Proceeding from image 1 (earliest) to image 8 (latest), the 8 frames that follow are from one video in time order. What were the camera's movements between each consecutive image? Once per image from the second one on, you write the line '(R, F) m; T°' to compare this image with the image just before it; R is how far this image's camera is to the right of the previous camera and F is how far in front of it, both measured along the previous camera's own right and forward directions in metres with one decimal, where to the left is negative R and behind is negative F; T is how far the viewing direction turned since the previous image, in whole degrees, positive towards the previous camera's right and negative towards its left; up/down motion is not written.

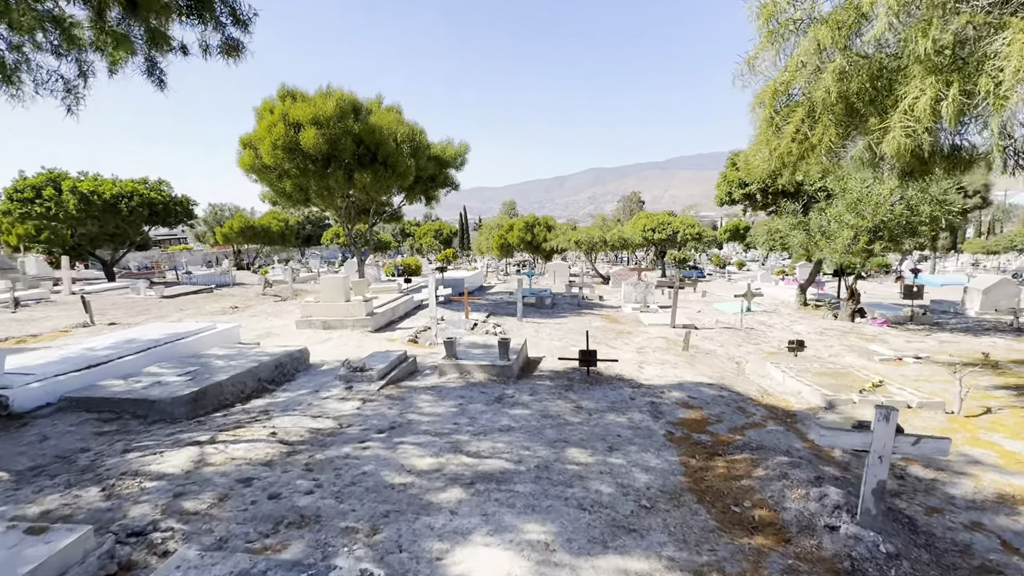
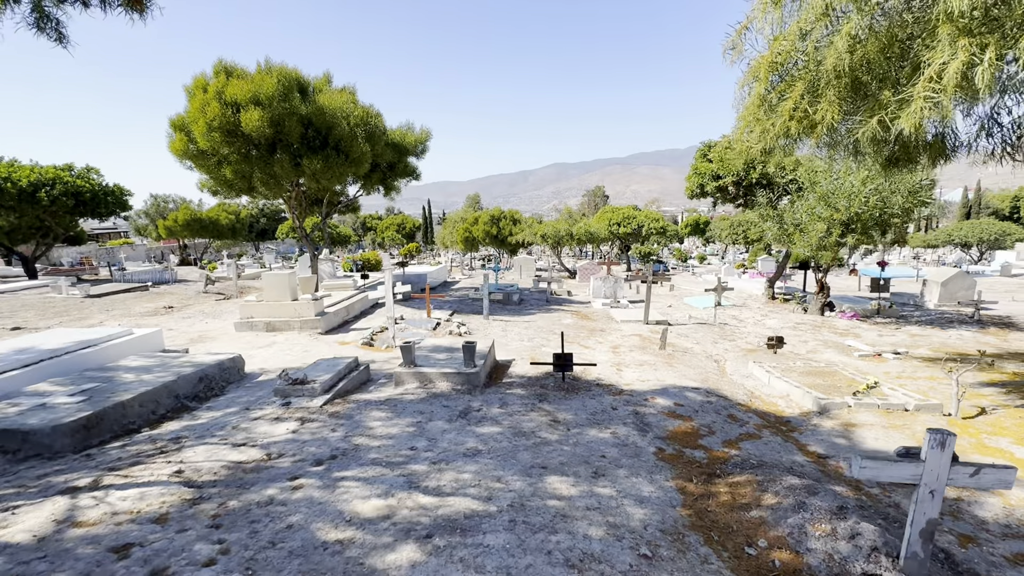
(0.0, +1.0) m; +4°
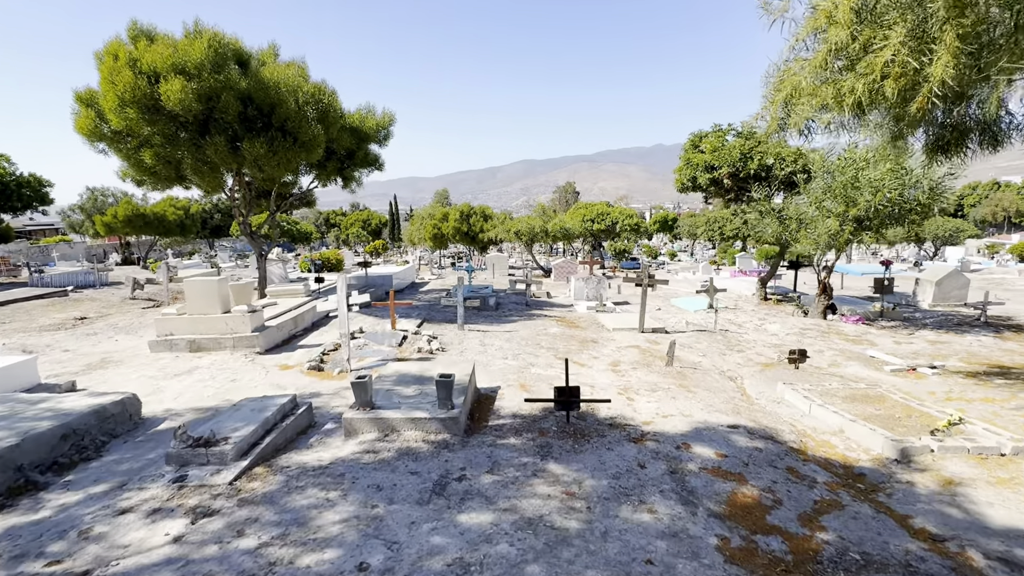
(-0.3, +1.9) m; +4°
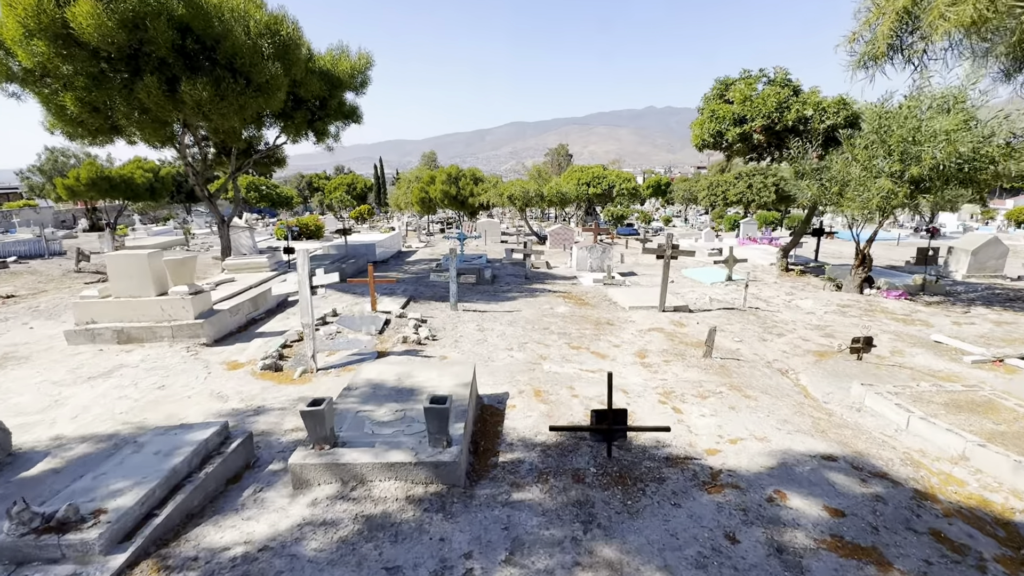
(-0.3, +1.9) m; +1°
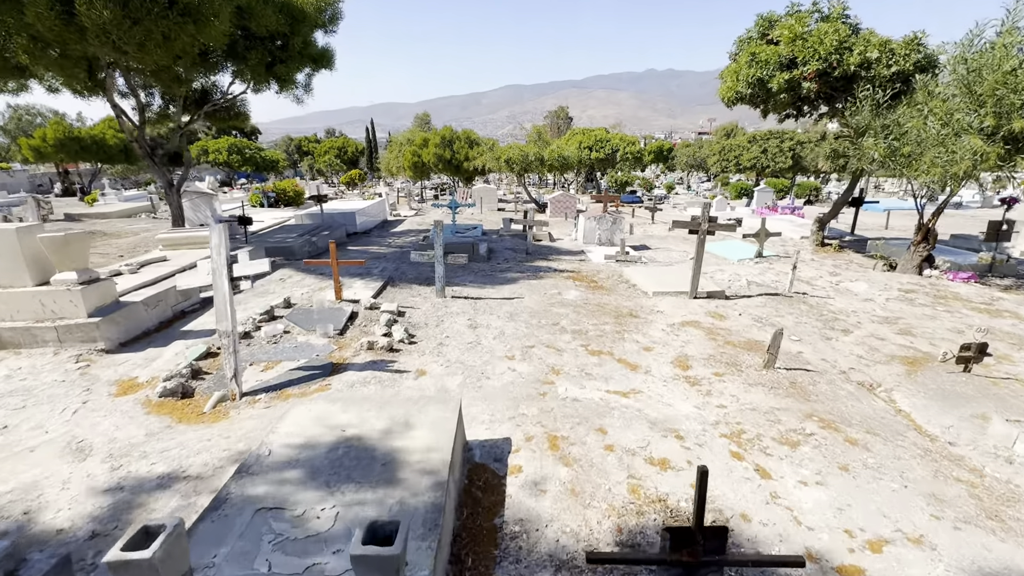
(-0.1, +2.1) m; 0°
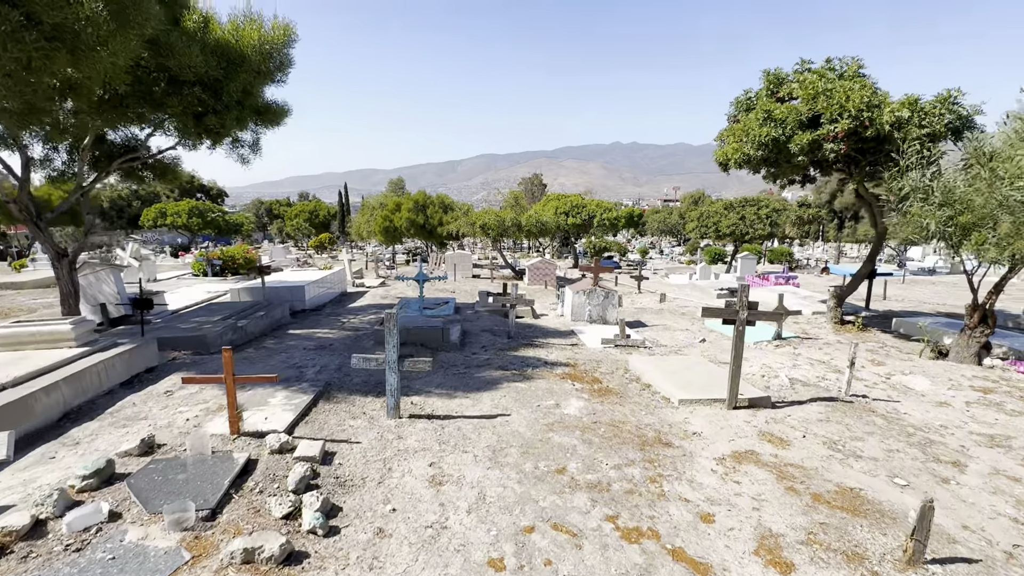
(-0.1, +2.3) m; +3°
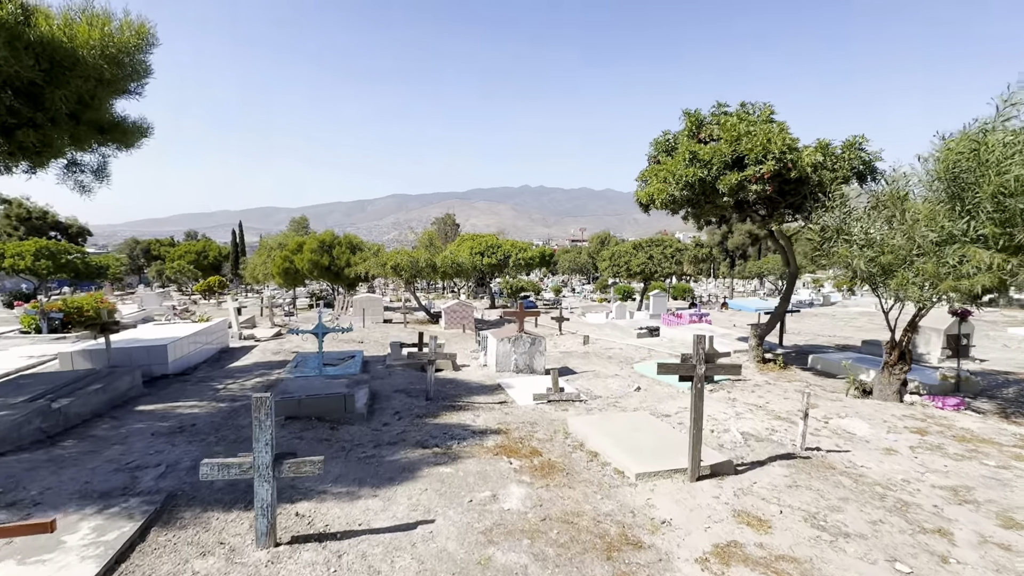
(-0.1, +1.4) m; +11°
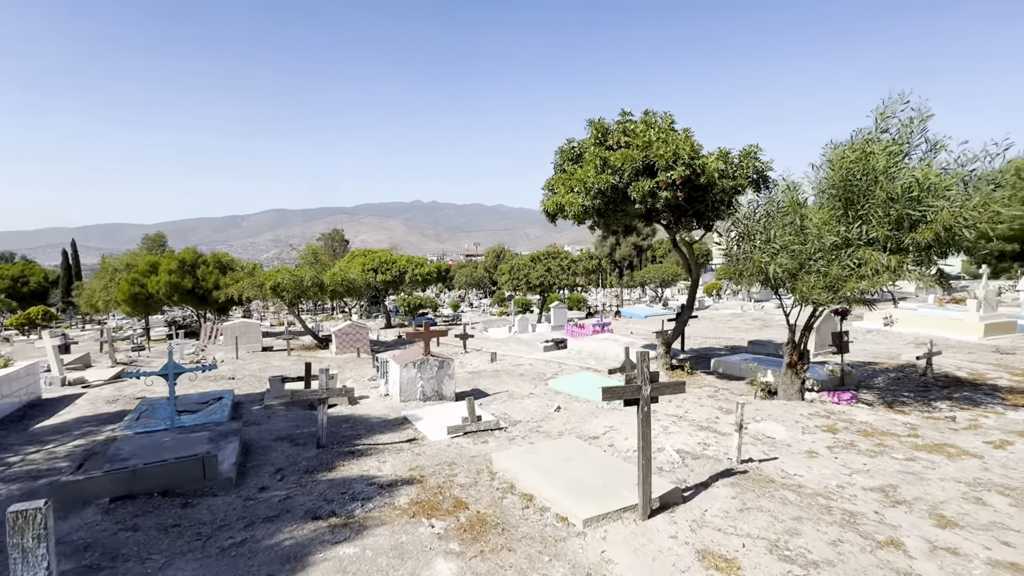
(-0.2, +1.1) m; +13°
